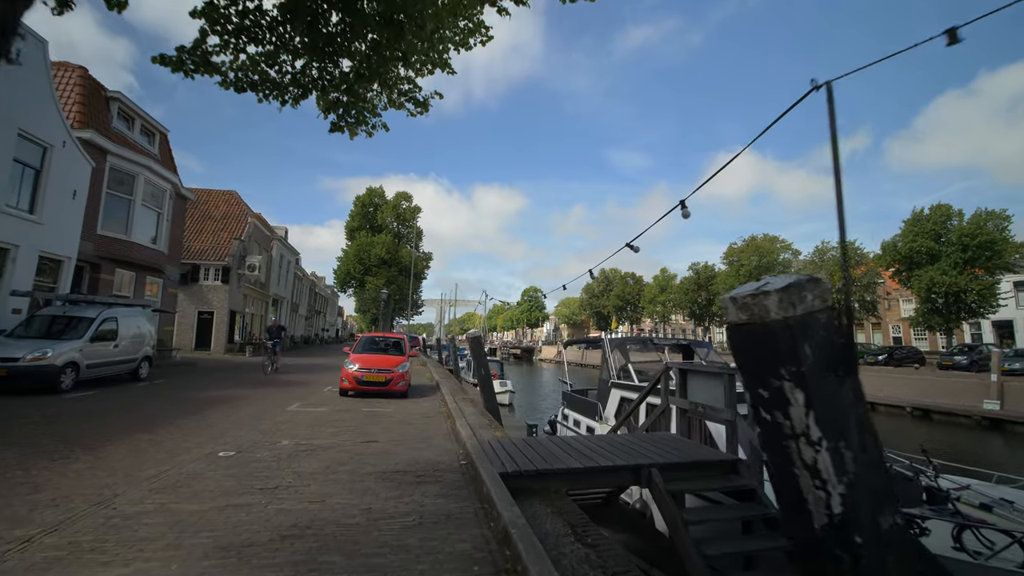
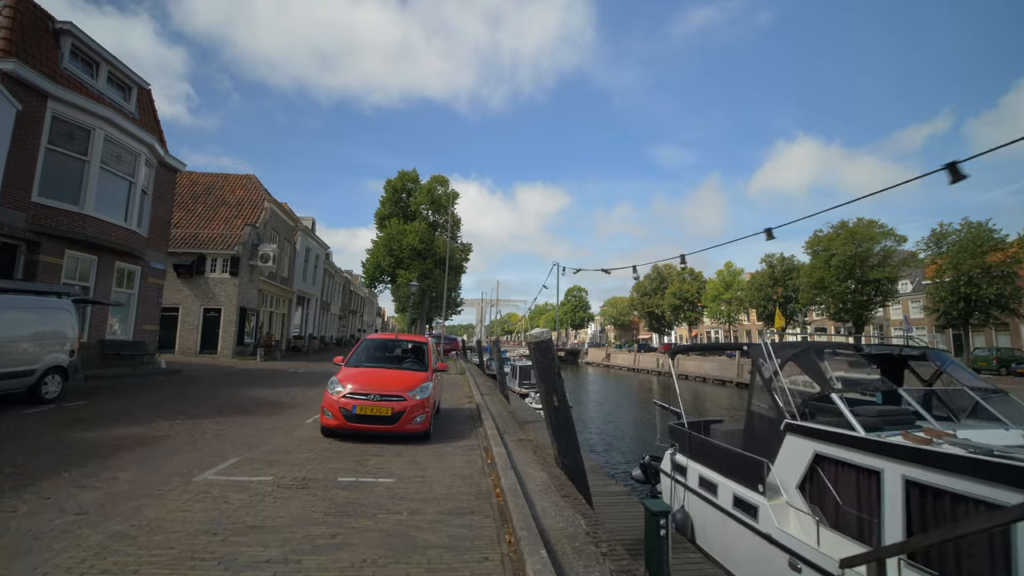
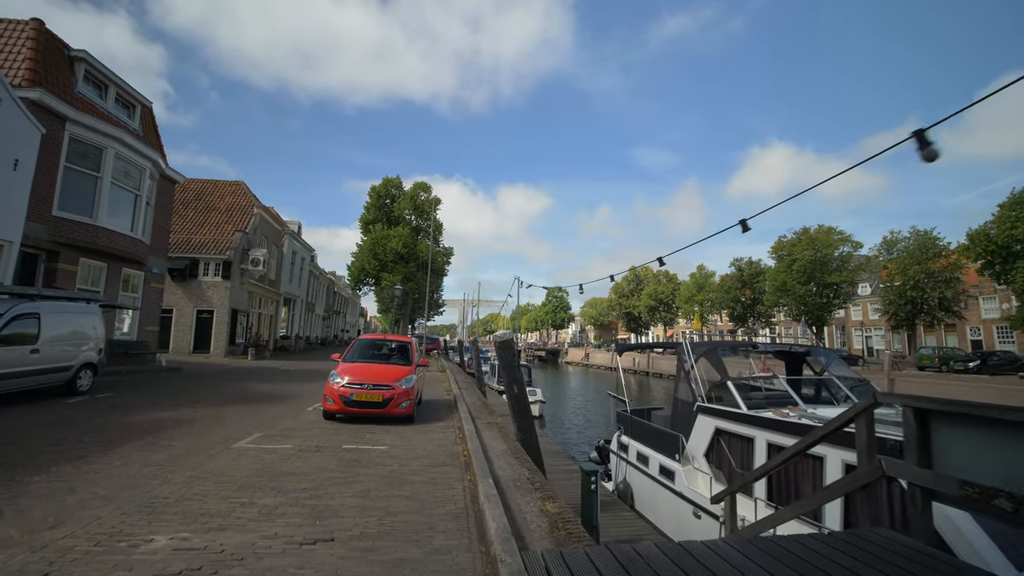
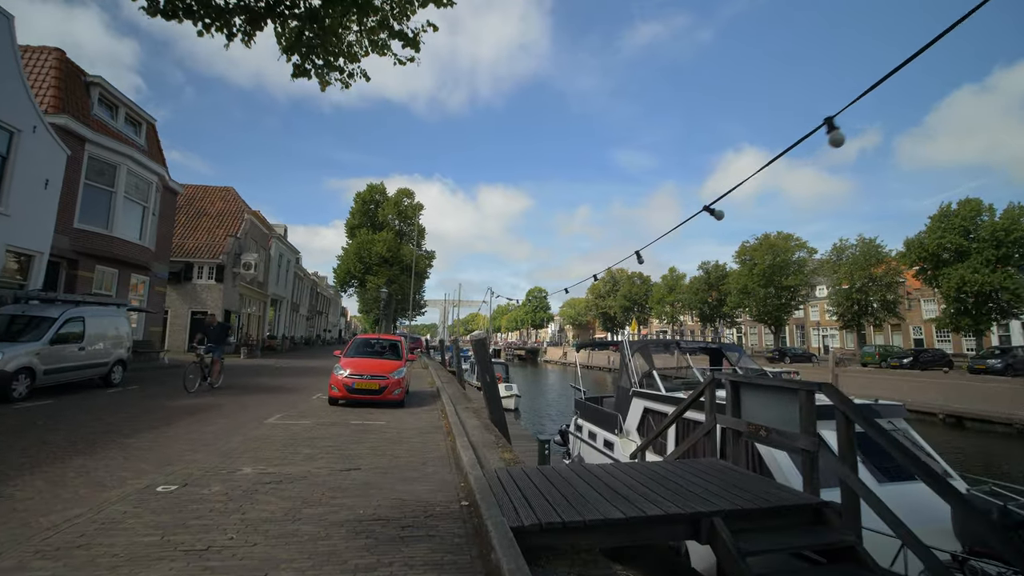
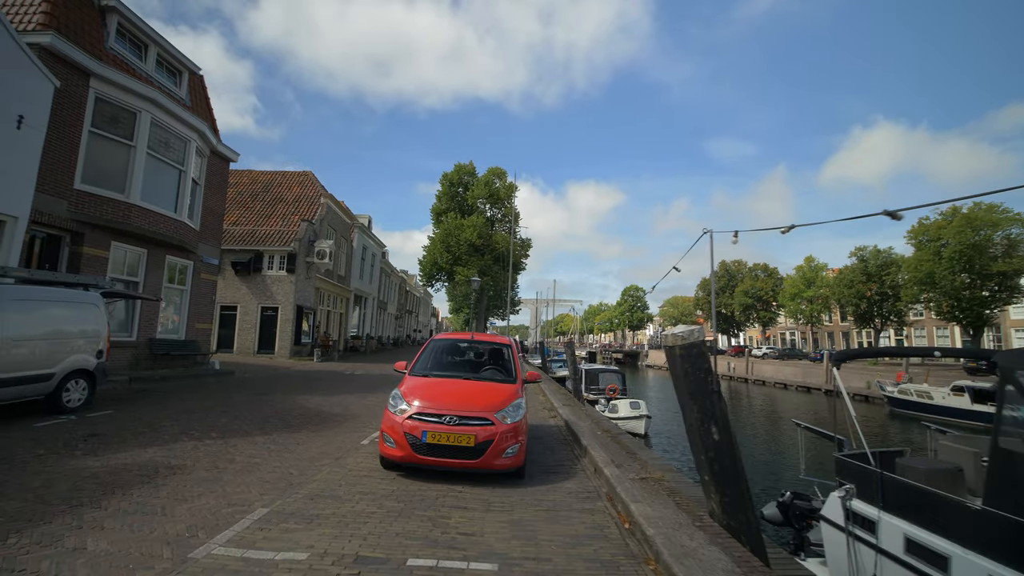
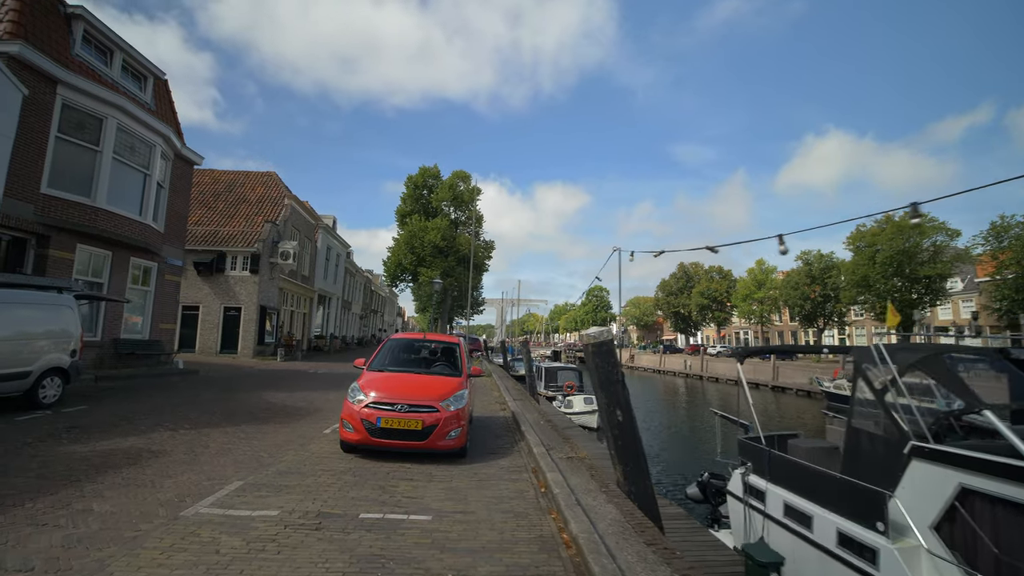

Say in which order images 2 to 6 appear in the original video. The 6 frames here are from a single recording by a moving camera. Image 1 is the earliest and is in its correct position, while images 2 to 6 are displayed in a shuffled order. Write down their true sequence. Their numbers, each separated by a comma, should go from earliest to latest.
4, 3, 2, 6, 5
